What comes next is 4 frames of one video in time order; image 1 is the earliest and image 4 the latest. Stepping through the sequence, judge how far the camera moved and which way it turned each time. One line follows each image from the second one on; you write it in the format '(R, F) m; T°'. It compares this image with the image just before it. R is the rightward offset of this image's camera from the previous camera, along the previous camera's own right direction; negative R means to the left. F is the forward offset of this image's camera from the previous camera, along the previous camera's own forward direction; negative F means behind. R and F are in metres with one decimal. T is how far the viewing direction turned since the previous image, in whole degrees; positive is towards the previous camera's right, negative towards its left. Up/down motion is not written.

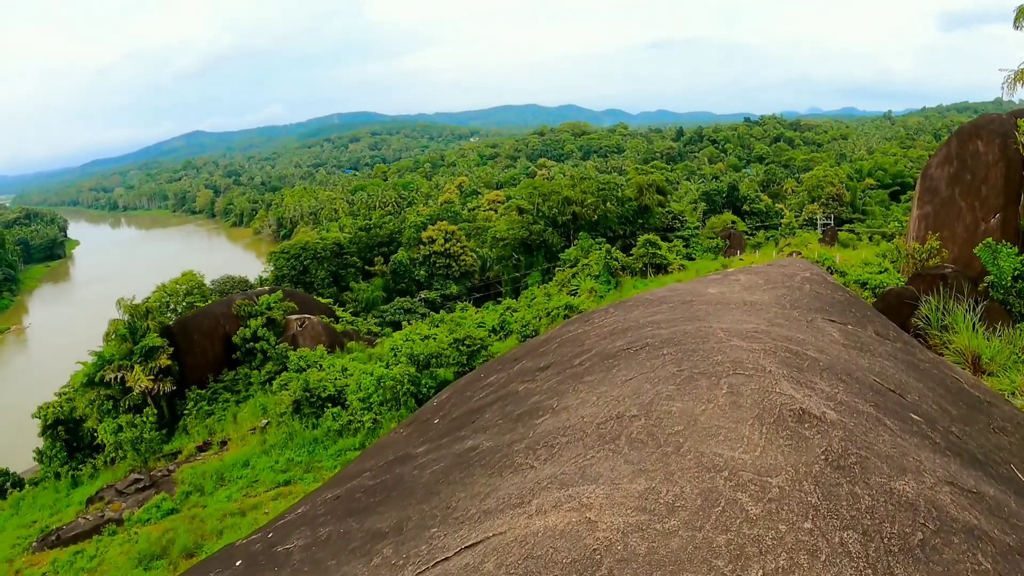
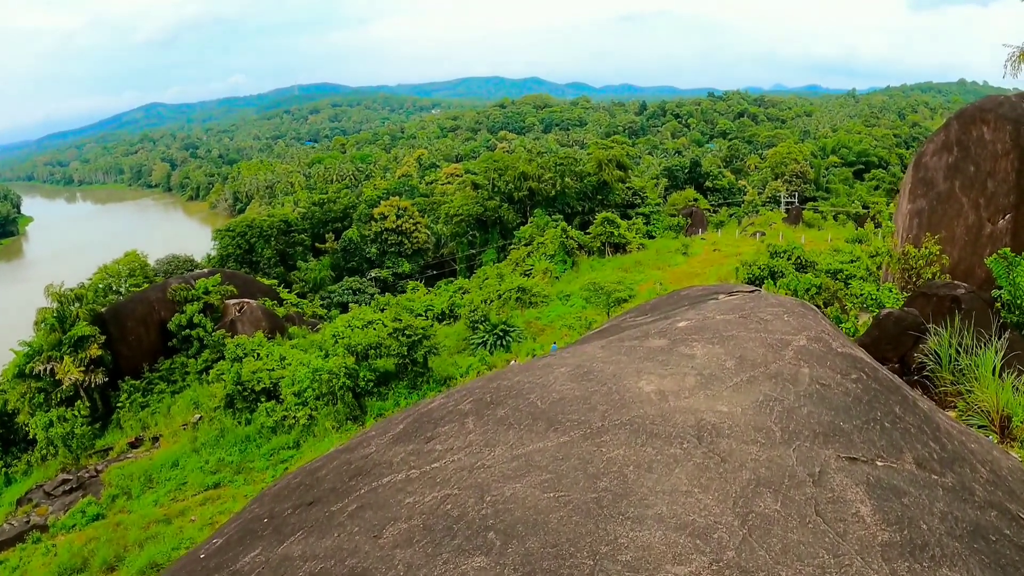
(+0.7, +1.7) m; +3°
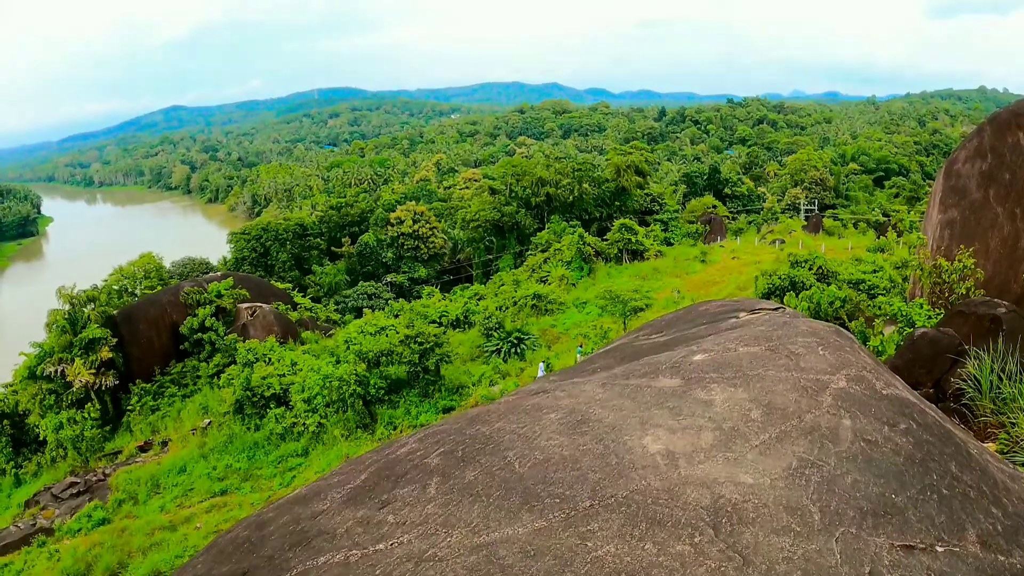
(+0.1, +0.4) m; -1°
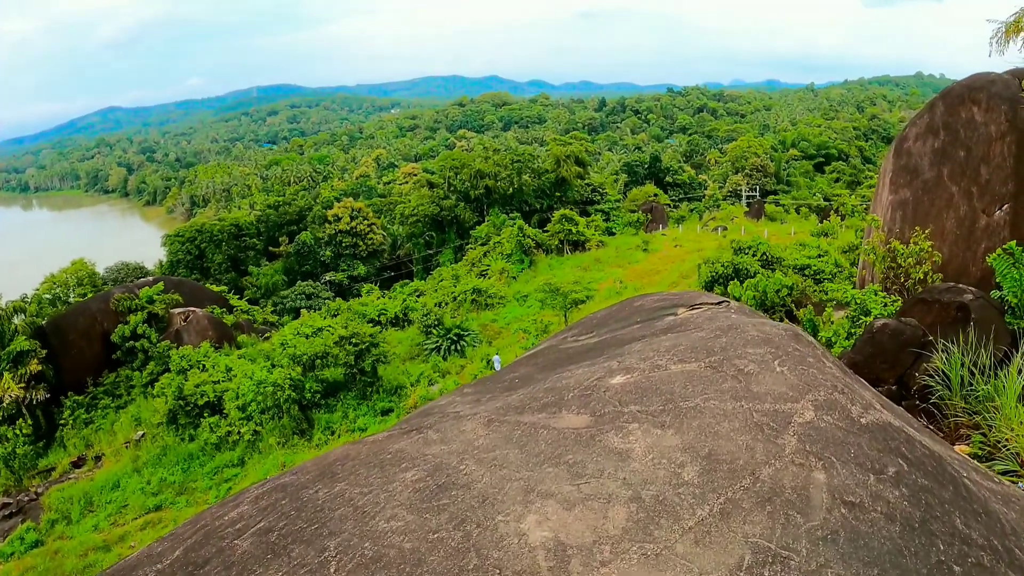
(+0.3, +0.7) m; +4°
